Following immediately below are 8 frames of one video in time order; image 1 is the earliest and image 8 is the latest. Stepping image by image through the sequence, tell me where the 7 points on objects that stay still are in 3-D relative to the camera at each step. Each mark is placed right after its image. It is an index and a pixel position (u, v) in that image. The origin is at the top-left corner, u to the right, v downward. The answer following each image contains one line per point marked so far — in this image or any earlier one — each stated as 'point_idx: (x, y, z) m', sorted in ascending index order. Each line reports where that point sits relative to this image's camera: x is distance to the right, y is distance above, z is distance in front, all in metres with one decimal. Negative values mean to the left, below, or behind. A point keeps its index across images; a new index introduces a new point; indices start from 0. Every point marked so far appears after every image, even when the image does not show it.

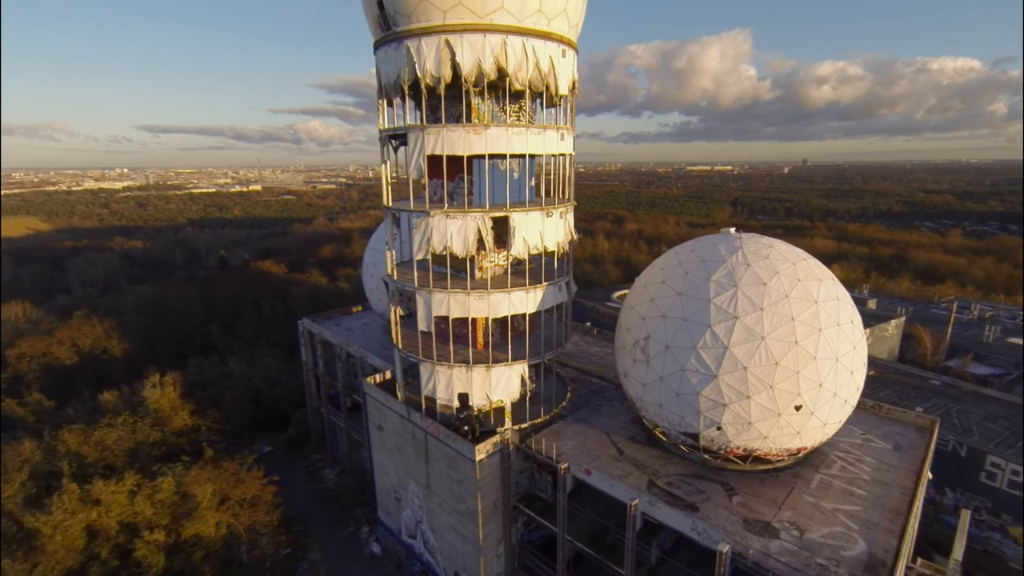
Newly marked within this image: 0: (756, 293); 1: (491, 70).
0: (+5.8, -0.1, +12.9) m
1: (-0.5, +5.6, +13.8) m
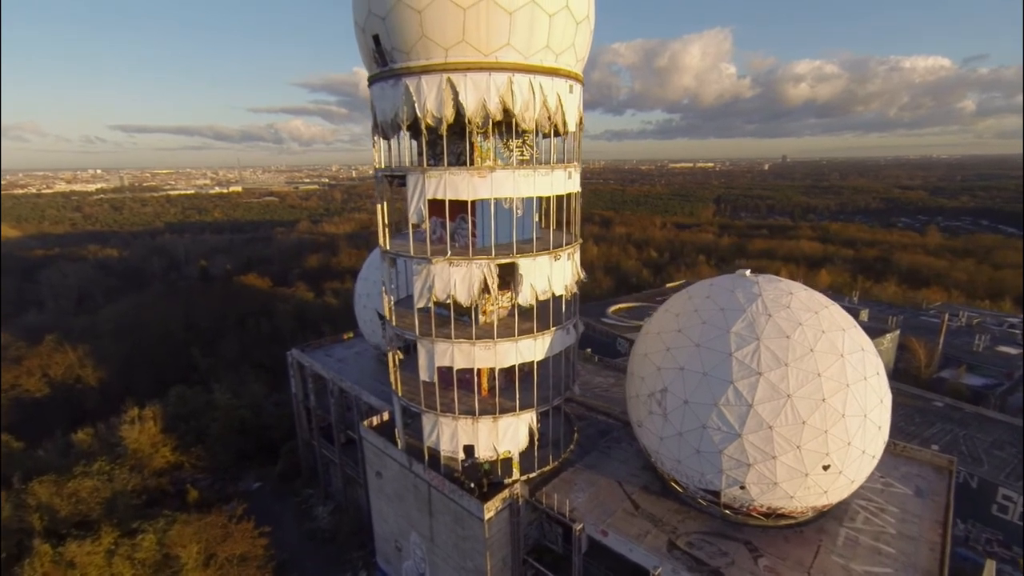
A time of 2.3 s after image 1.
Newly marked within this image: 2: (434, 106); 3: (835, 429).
0: (+6.1, -1.4, +12.3) m
1: (-0.4, +4.3, +13.0) m
2: (-1.9, +4.4, +13.0) m
3: (+7.1, -3.1, +12.0) m
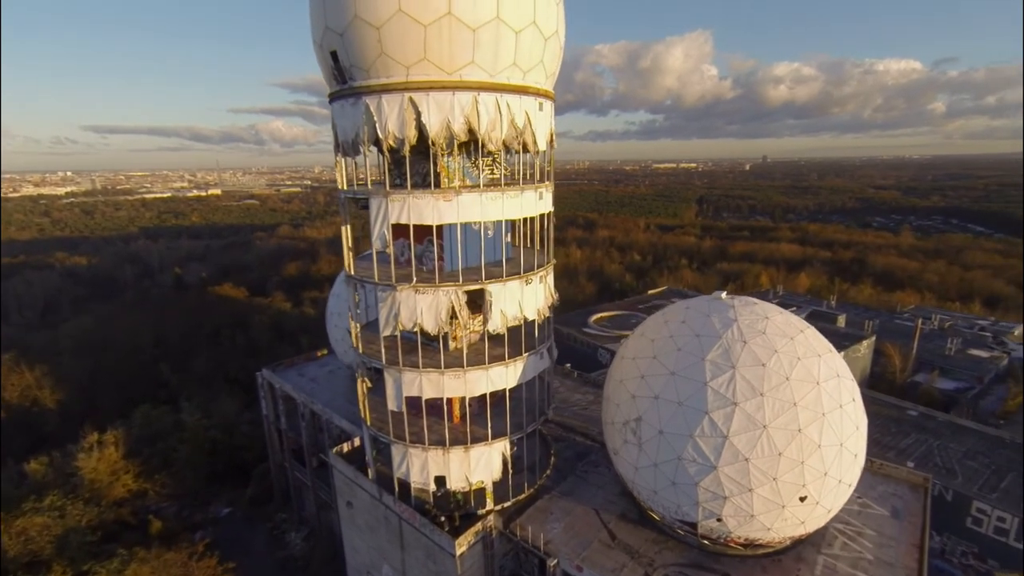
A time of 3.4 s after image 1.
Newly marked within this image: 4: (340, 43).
0: (+5.4, -2.0, +12.0) m
1: (-1.2, +3.6, +12.4) m
2: (-2.7, +3.7, +12.4) m
3: (+6.5, -3.7, +11.7) m
4: (-4.0, +5.7, +12.5) m
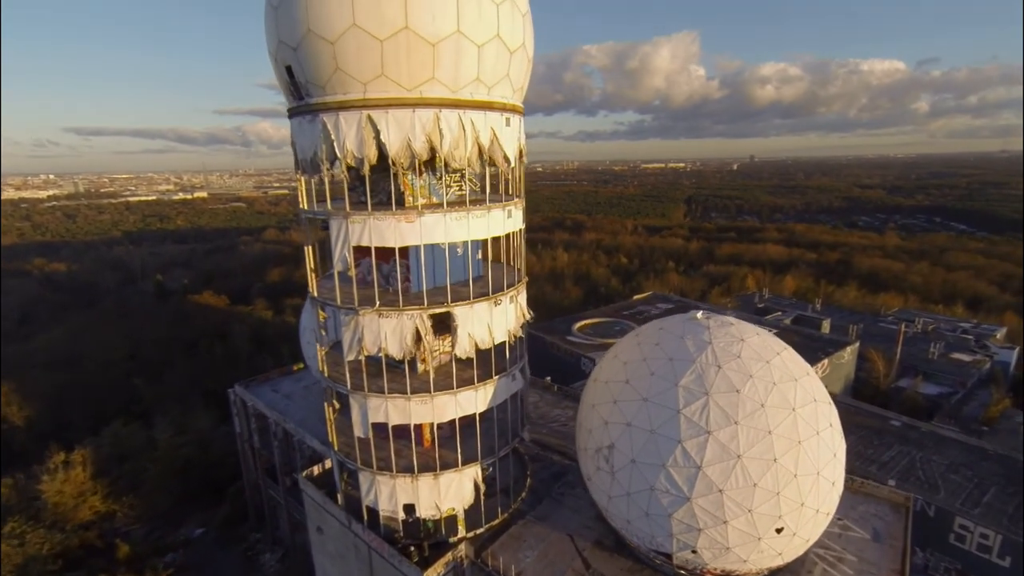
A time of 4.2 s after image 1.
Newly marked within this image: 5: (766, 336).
0: (+4.6, -2.5, +11.6) m
1: (-2.0, +3.0, +11.9) m
2: (-3.5, +3.1, +11.9) m
3: (+5.7, -4.2, +11.3) m
4: (-4.8, +5.1, +12.0) m
5: (+6.1, -1.2, +13.1) m
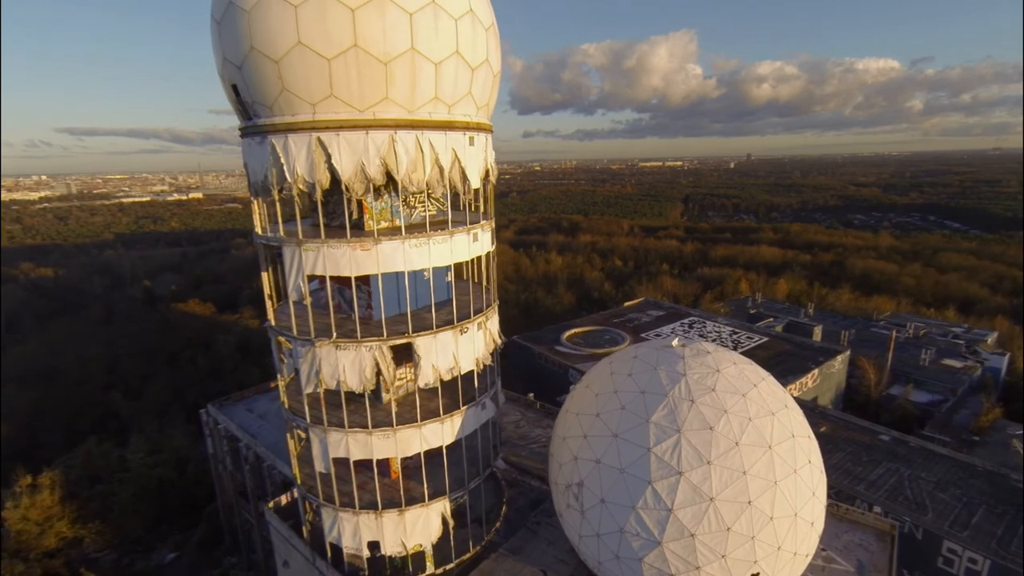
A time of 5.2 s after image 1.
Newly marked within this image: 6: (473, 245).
0: (+3.8, -3.1, +11.0) m
1: (-2.8, +2.4, +11.3) m
2: (-4.3, +2.5, +11.2) m
3: (+4.9, -4.8, +10.7) m
4: (-5.6, +4.4, +11.3) m
5: (+5.3, -1.8, +12.5) m
6: (-0.9, +1.0, +13.1) m
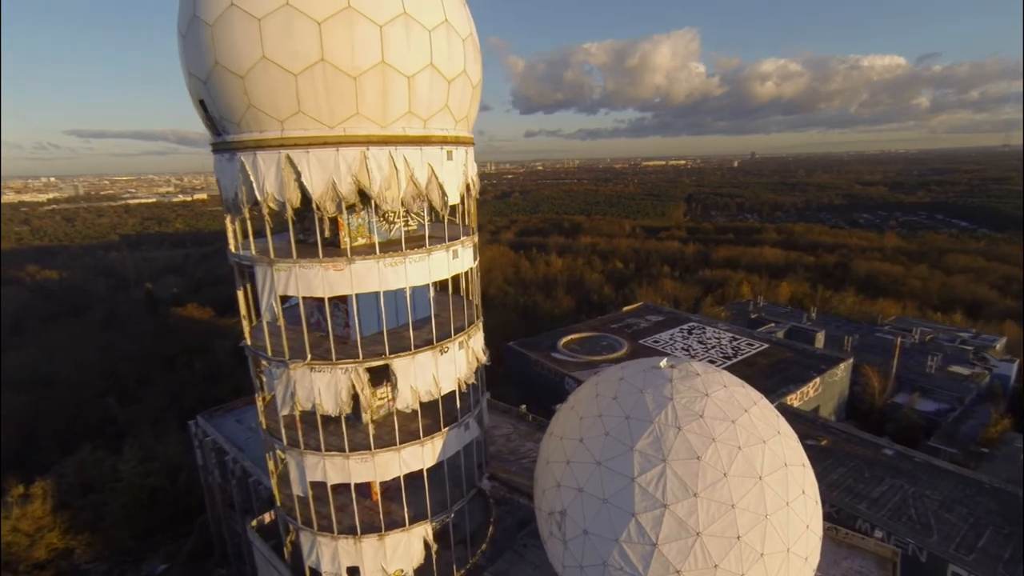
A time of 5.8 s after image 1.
0: (+3.4, -3.5, +10.5) m
1: (-3.2, +1.9, +10.8) m
2: (-4.7, +2.0, +10.8) m
3: (+4.5, -5.3, +10.2) m
4: (-6.1, +3.9, +10.8) m
5: (+4.9, -2.2, +12.0) m
6: (-1.4, +0.6, +12.6) m
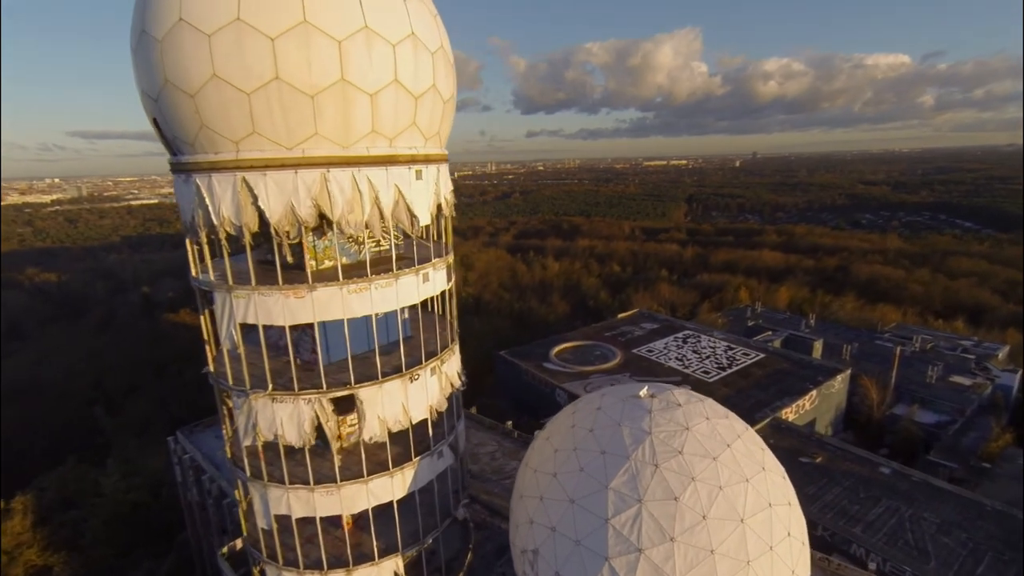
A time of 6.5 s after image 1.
0: (+2.8, -4.1, +9.9) m
1: (-3.8, +1.4, +10.3) m
2: (-5.3, +1.4, +10.2) m
3: (+3.9, -5.8, +9.6) m
4: (-6.7, +3.4, +10.3) m
5: (+4.3, -2.8, +11.4) m
6: (-2.0, 0.0, +12.0) m
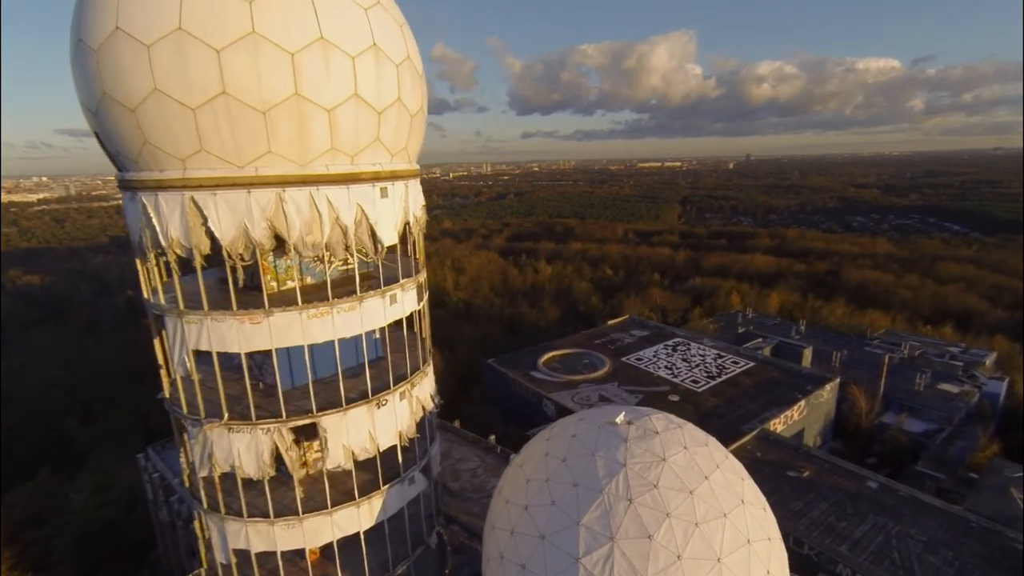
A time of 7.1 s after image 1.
0: (+2.2, -4.6, +9.4) m
1: (-4.4, +0.9, +9.7) m
2: (-5.9, +1.0, +9.6) m
3: (+3.3, -6.3, +9.1) m
4: (-7.3, +2.9, +9.7) m
5: (+3.7, -3.3, +10.9) m
6: (-2.6, -0.4, +11.5) m
